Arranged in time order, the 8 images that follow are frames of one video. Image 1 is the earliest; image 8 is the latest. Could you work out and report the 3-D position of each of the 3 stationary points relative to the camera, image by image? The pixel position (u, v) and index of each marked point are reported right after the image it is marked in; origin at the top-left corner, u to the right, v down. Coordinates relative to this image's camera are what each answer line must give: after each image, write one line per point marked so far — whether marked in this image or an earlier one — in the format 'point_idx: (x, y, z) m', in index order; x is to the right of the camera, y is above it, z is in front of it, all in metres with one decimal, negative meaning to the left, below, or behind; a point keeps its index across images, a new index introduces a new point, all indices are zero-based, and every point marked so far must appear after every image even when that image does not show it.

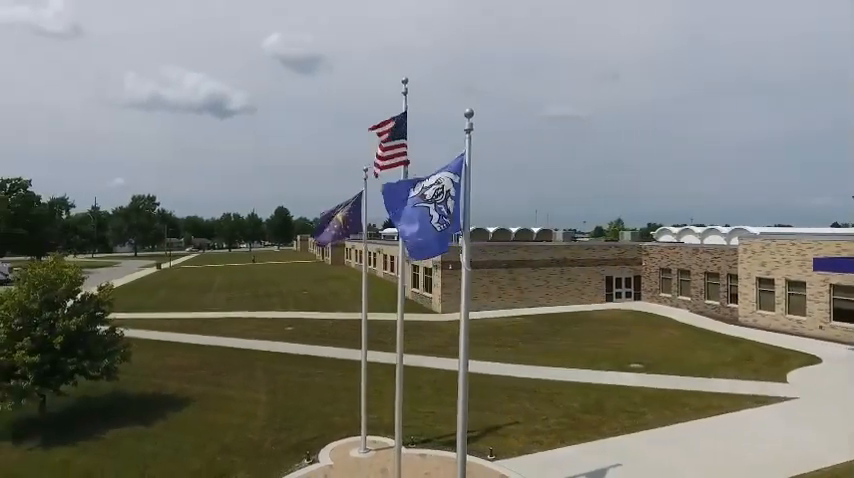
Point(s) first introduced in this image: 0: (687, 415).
0: (+6.9, -4.7, +14.1) m
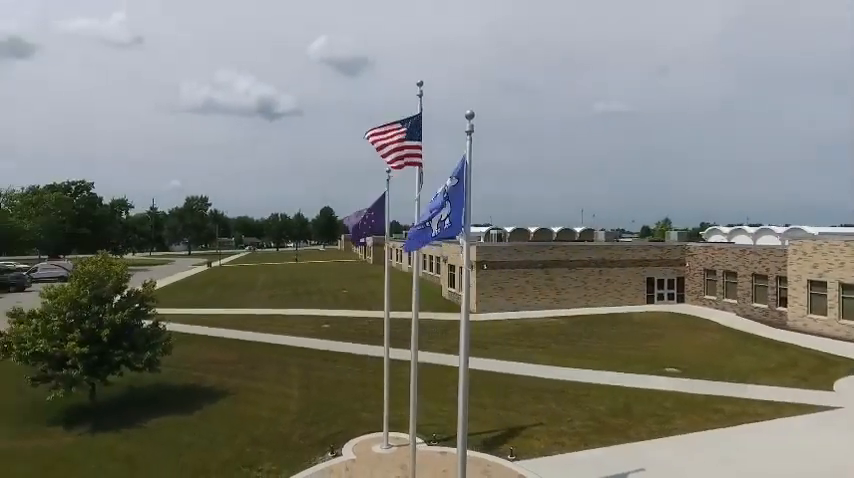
0: (+7.6, -4.7, +13.7) m
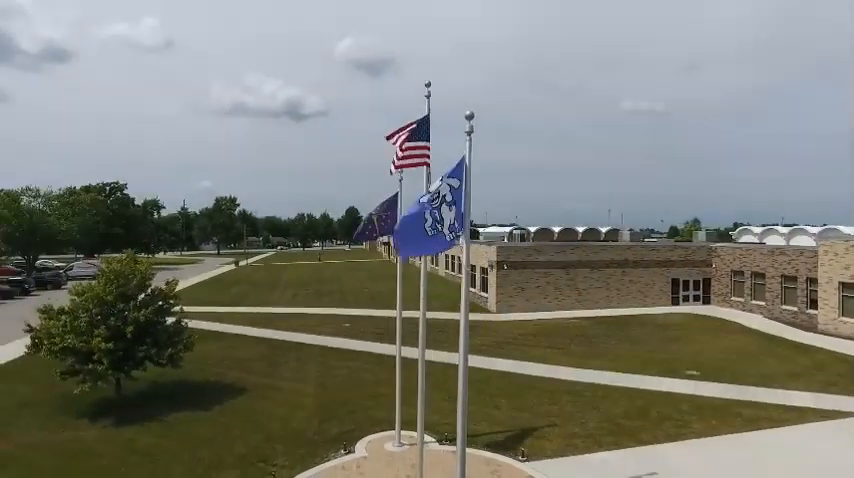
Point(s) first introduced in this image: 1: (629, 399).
0: (+7.9, -4.7, +13.3) m
1: (+6.0, -4.7, +15.6) m
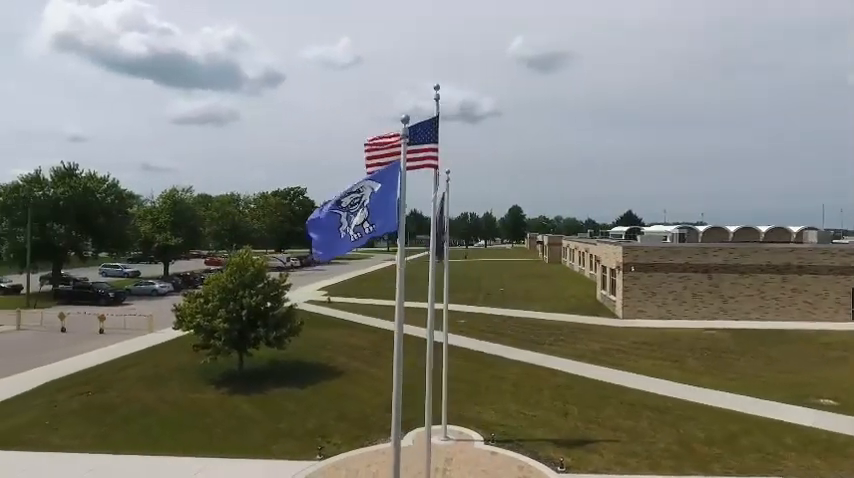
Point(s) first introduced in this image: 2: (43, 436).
0: (+8.7, -4.8, +10.9) m
1: (+7.6, -4.7, +13.6) m
2: (-10.5, -5.4, +14.5) m
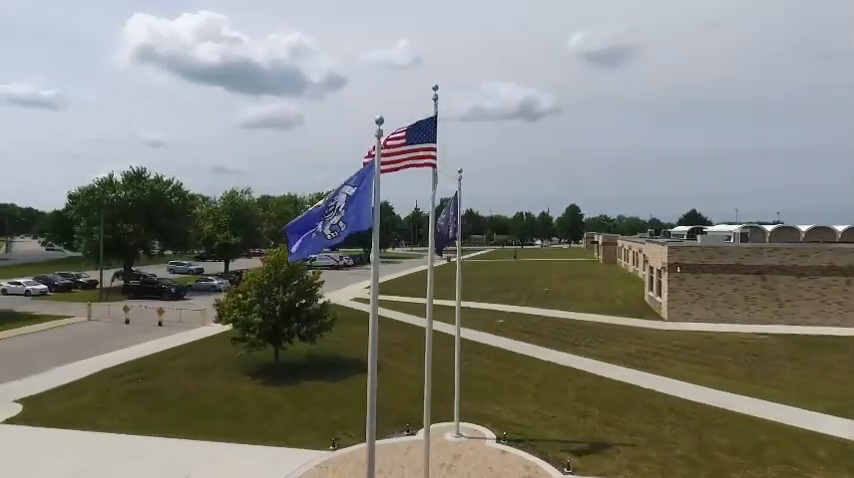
0: (+8.7, -4.7, +10.1) m
1: (+7.9, -4.7, +12.9) m
2: (-10.0, -5.4, +15.8) m
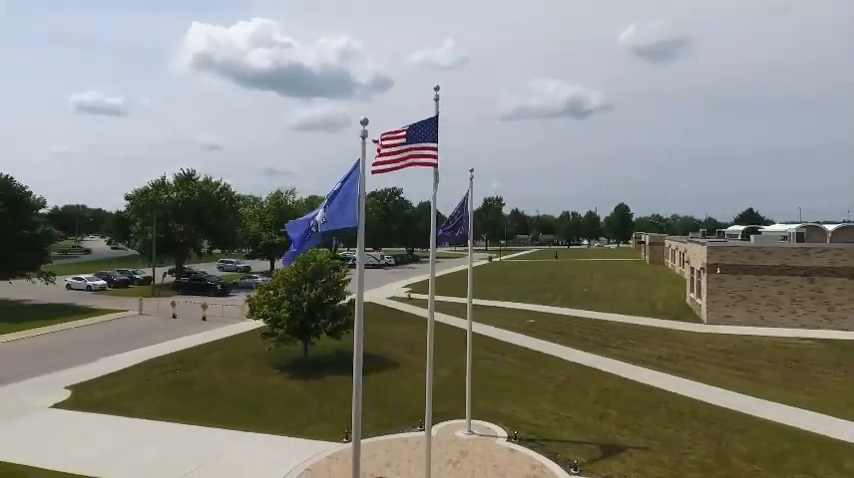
0: (+8.6, -4.7, +9.4) m
1: (+8.2, -4.7, +12.4) m
2: (-9.4, -5.3, +16.8) m
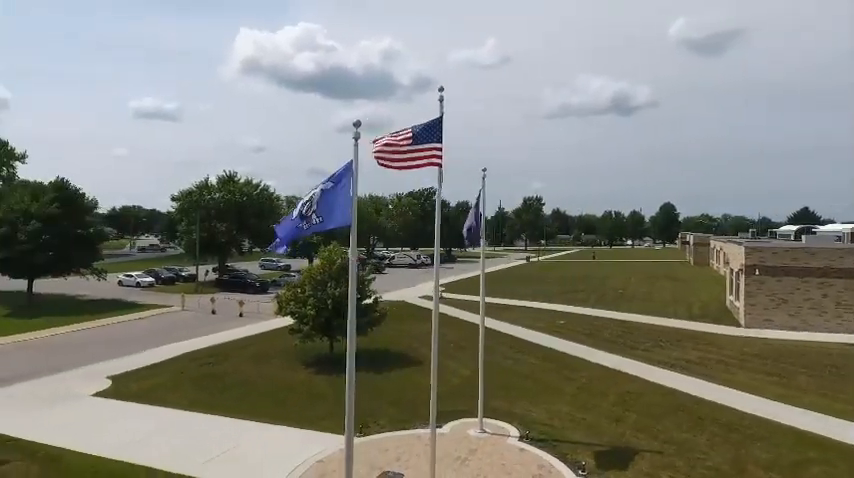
0: (+8.6, -4.7, +8.9) m
1: (+8.4, -4.7, +11.9) m
2: (-8.8, -5.3, +17.7) m
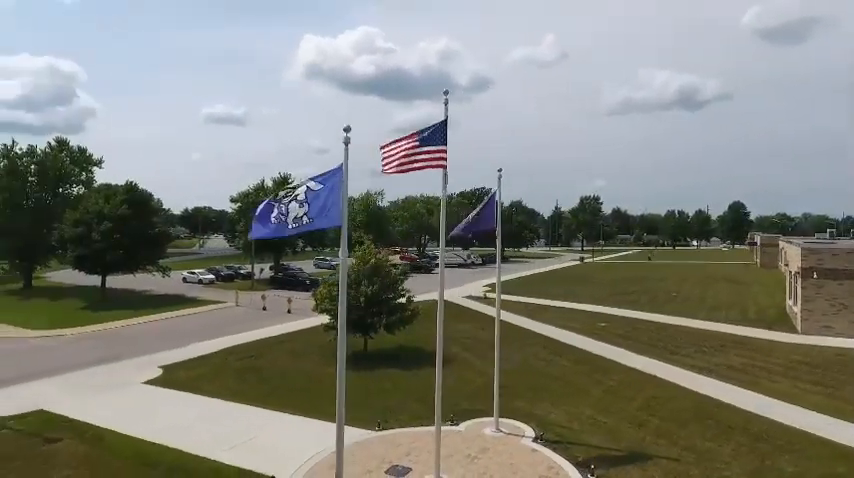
0: (+8.4, -4.7, +8.2) m
1: (+8.5, -4.7, +11.2) m
2: (-7.9, -5.2, +18.9) m
